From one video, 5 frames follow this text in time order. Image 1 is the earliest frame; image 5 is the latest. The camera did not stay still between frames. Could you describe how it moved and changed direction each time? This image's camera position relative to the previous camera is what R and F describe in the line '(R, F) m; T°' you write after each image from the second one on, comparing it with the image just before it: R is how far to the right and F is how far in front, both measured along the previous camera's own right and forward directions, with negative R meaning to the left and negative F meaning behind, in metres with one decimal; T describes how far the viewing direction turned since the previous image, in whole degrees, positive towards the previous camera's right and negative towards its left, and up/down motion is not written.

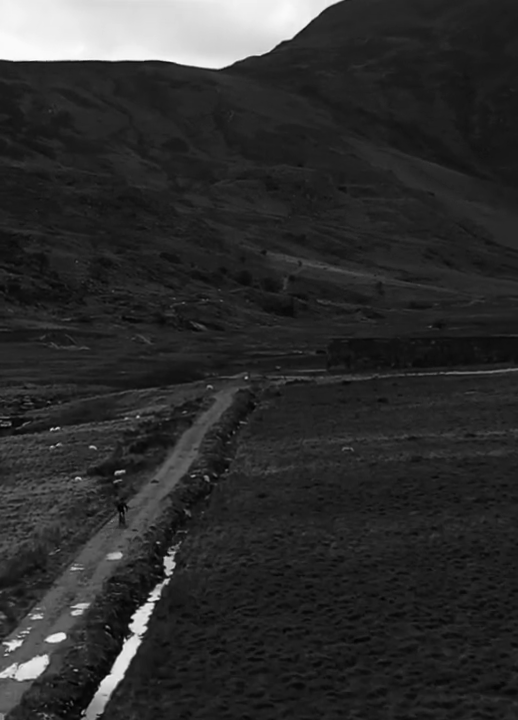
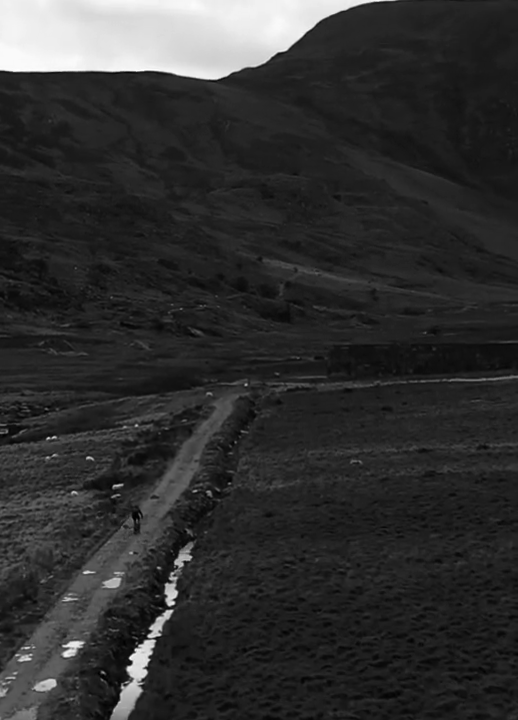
(-0.2, +2.1) m; 0°
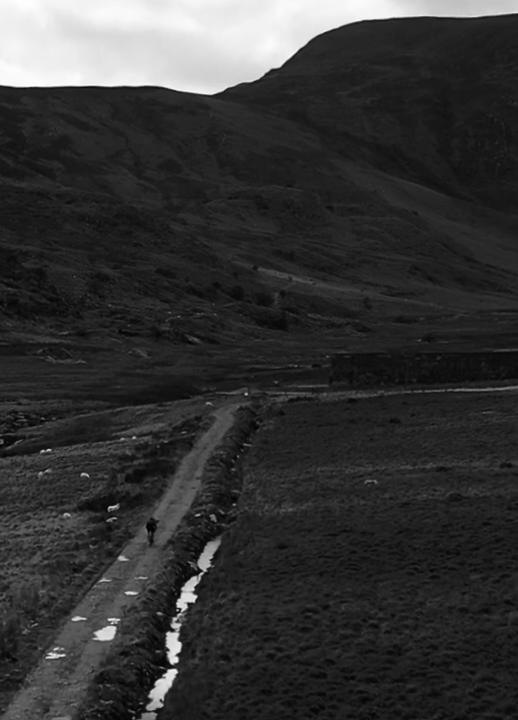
(-0.4, +3.5) m; 0°
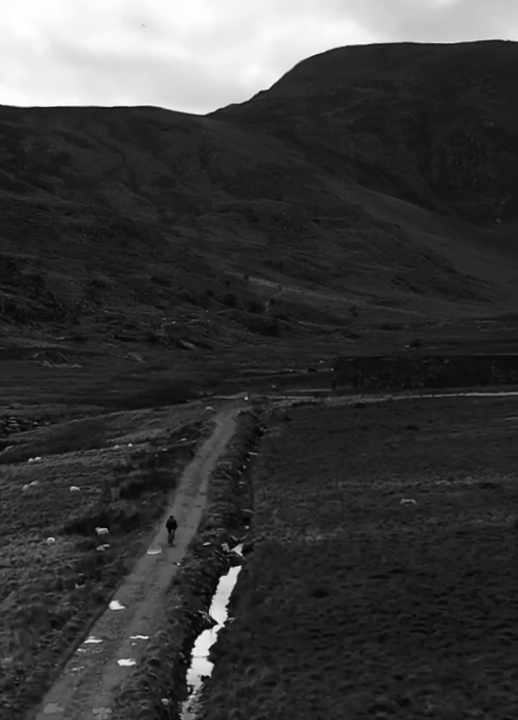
(-0.8, +6.6) m; 0°
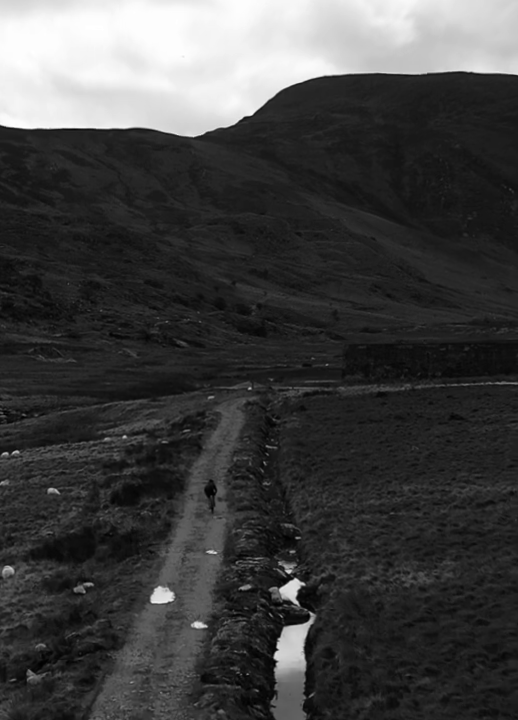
(-1.4, +12.1) m; 0°
